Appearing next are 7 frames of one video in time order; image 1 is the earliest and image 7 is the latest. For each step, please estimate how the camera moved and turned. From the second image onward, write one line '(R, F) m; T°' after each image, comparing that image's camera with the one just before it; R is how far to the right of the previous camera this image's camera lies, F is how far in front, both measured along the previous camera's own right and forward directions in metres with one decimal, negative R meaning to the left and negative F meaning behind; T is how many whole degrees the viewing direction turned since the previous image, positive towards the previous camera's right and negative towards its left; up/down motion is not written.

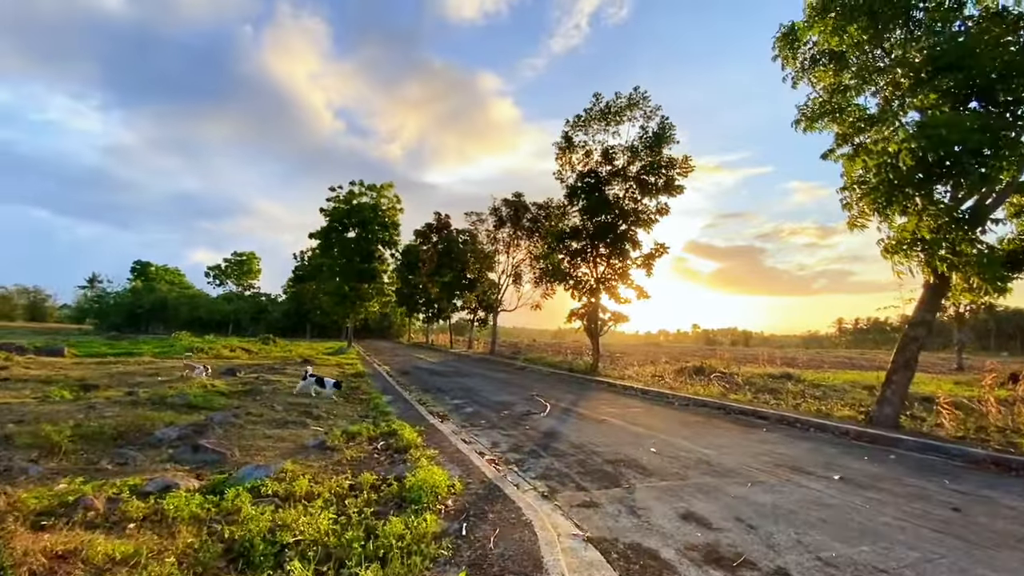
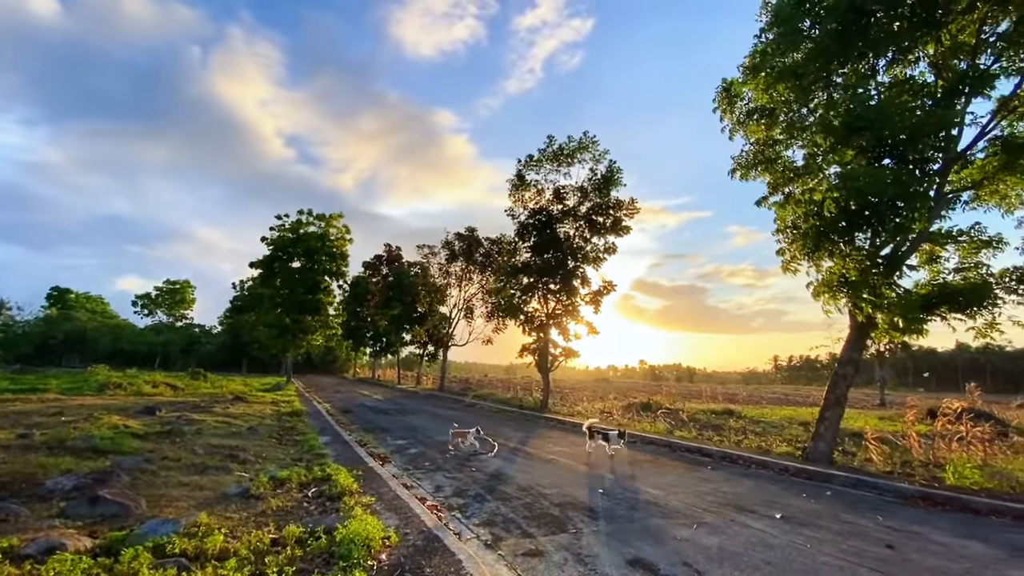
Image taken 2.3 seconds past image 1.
(+0.1, +0.1) m; +6°
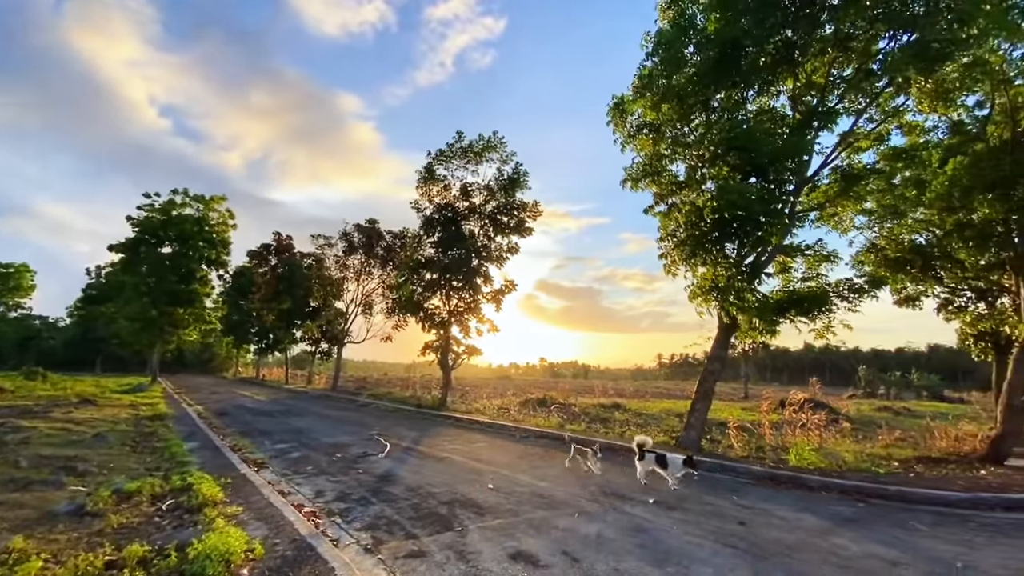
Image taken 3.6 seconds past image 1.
(+0.2, +0.1) m; +11°
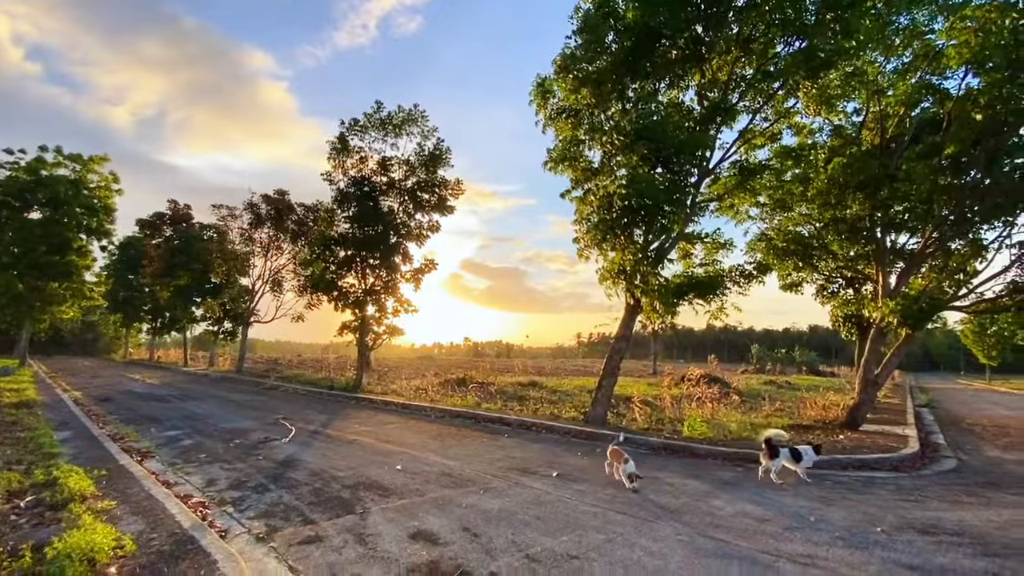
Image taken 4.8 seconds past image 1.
(+0.2, 0.0) m; +9°
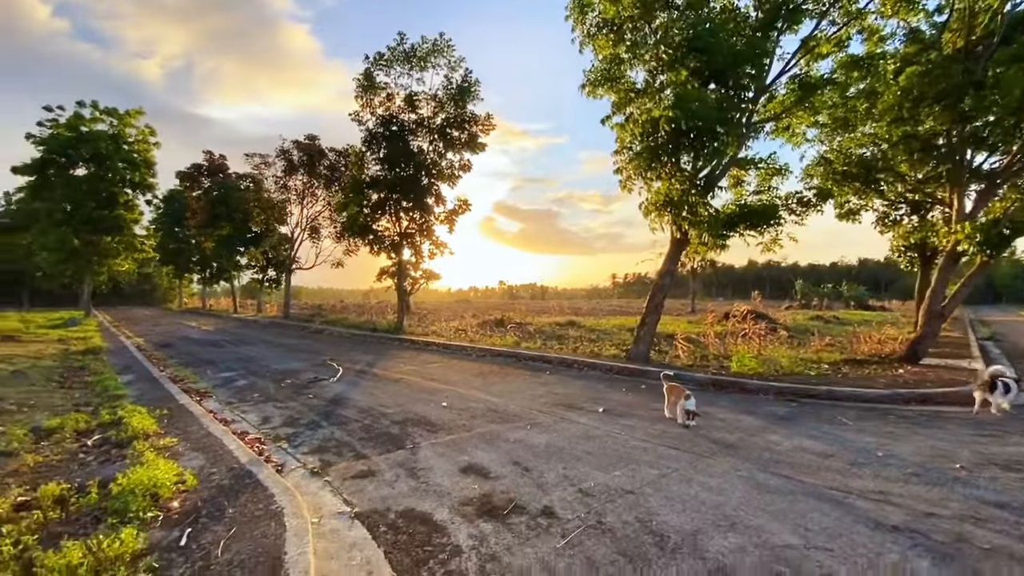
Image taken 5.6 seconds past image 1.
(-0.1, +0.3) m; -4°
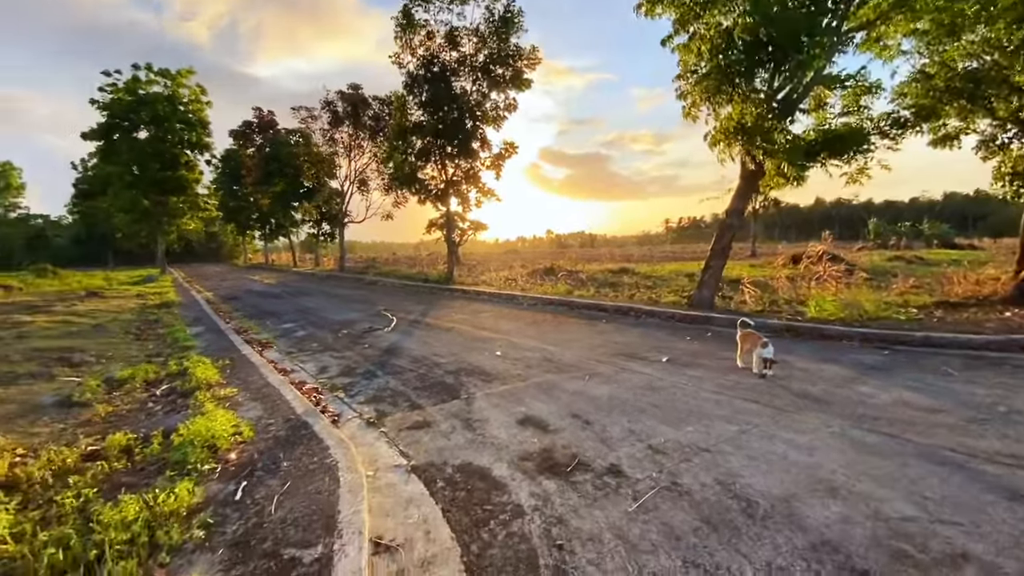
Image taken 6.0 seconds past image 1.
(-0.1, +0.5) m; -6°
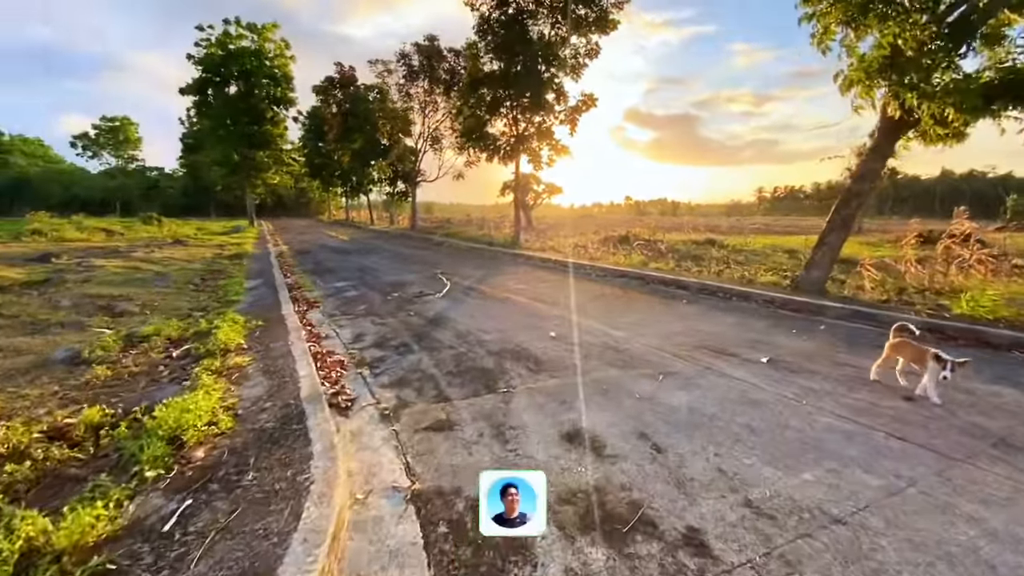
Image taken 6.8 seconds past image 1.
(+0.1, +1.2) m; -8°
